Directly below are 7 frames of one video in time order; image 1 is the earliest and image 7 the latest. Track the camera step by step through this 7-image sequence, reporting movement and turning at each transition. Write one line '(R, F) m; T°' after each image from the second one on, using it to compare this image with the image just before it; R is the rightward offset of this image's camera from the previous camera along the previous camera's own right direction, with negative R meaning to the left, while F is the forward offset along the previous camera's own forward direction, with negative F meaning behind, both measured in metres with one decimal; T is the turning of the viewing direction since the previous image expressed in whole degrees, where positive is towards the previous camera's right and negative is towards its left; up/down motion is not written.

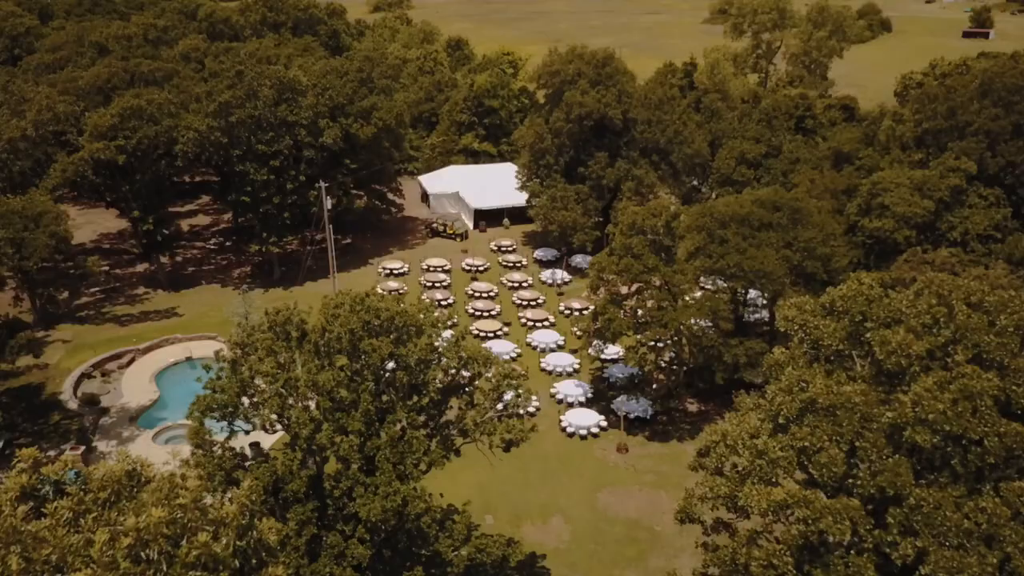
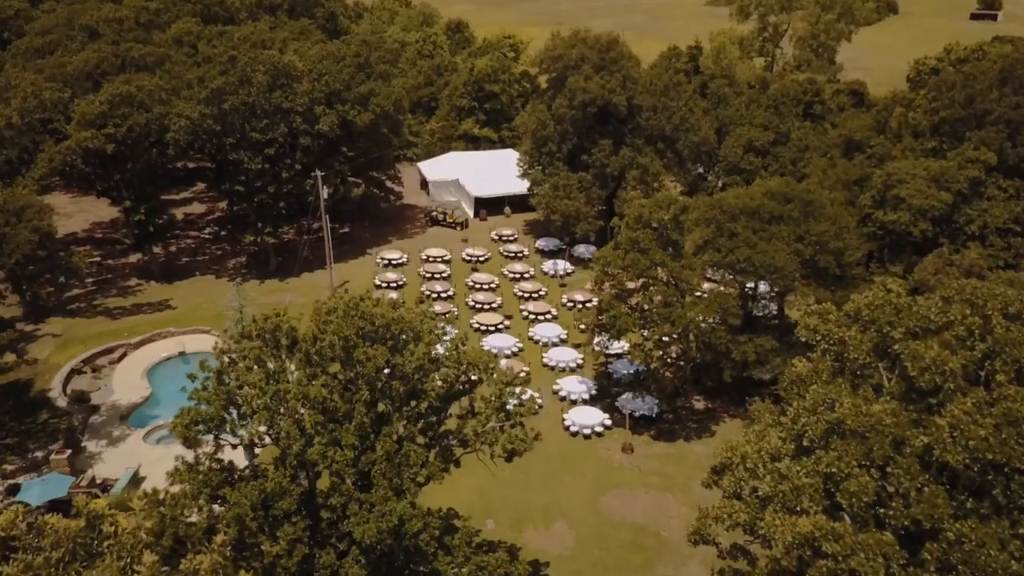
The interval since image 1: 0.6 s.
(-0.1, +1.5) m; 0°
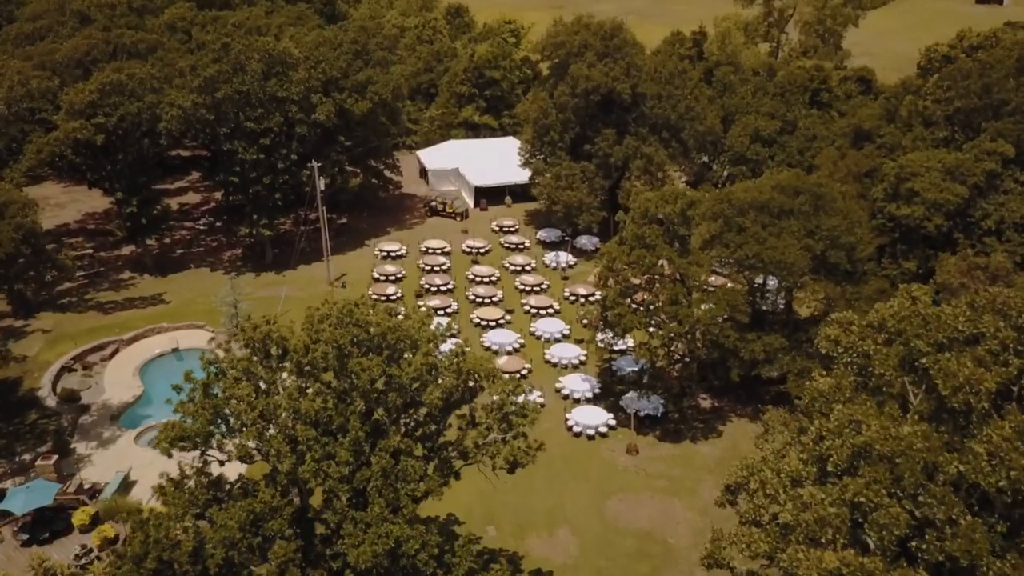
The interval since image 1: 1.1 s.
(-0.1, +1.3) m; 0°
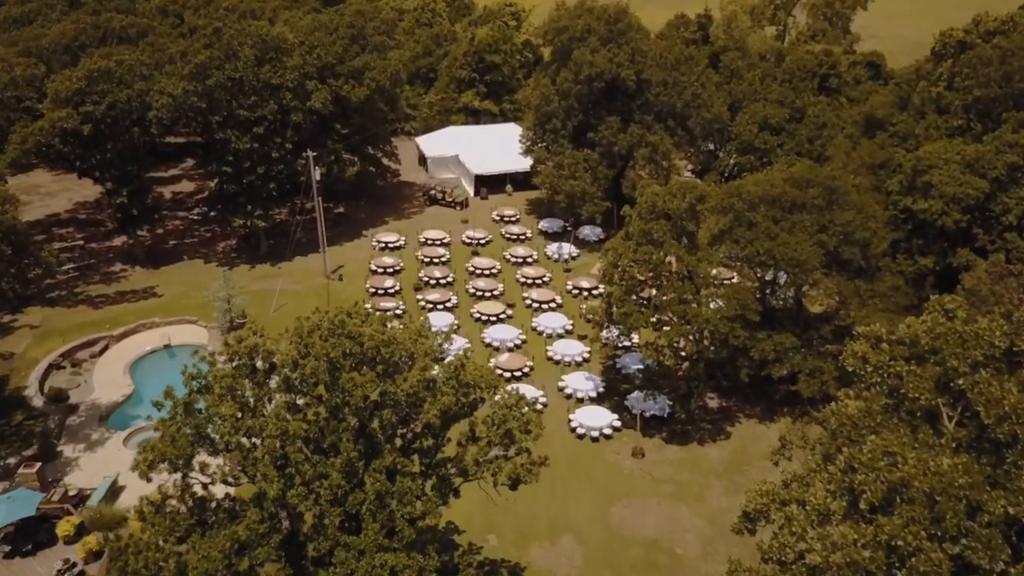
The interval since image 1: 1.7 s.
(-0.1, +1.5) m; 0°
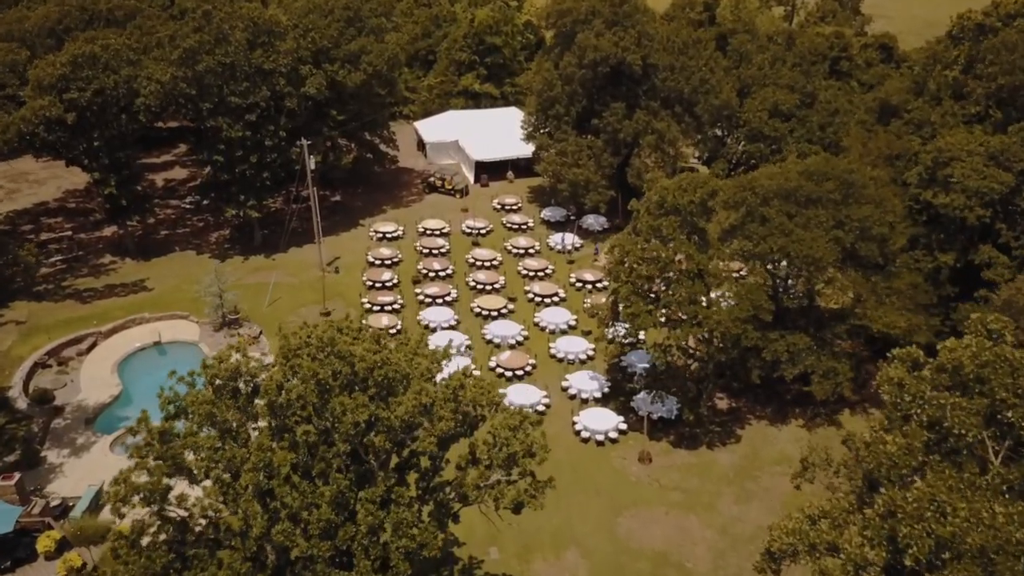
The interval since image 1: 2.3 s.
(-0.1, +1.7) m; 0°
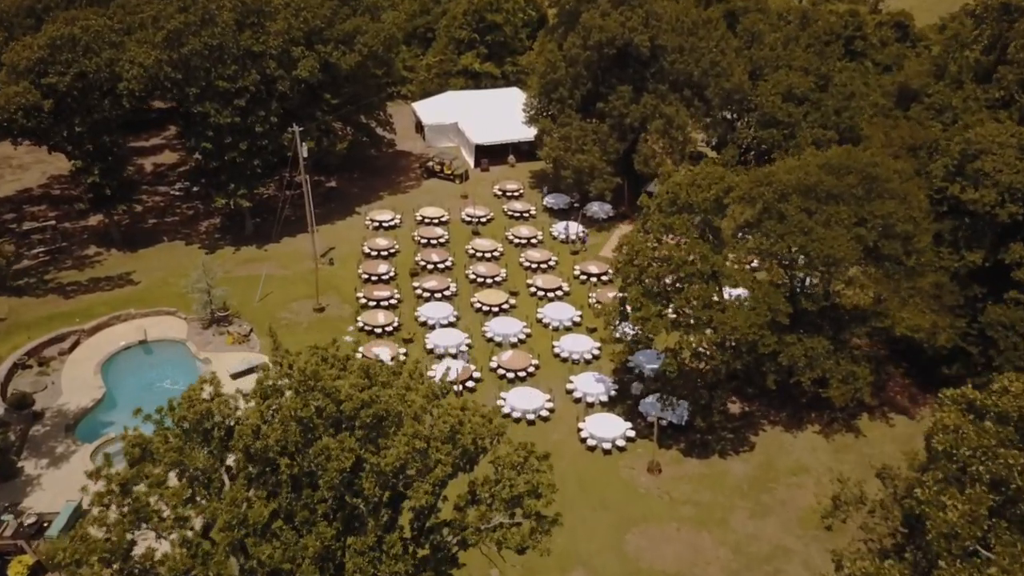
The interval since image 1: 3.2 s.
(-0.1, +2.2) m; 0°
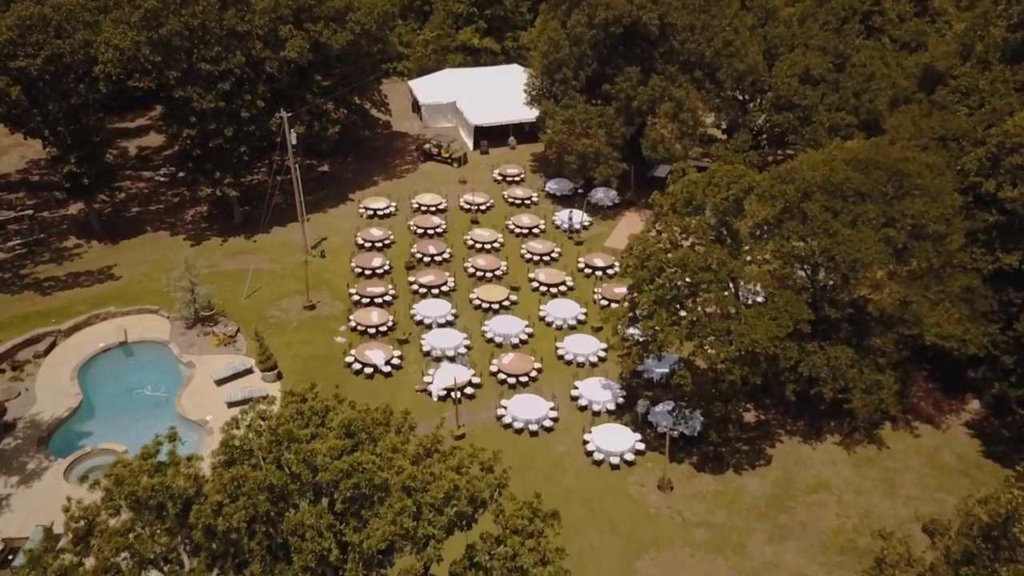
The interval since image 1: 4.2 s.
(-0.1, +2.6) m; 0°
